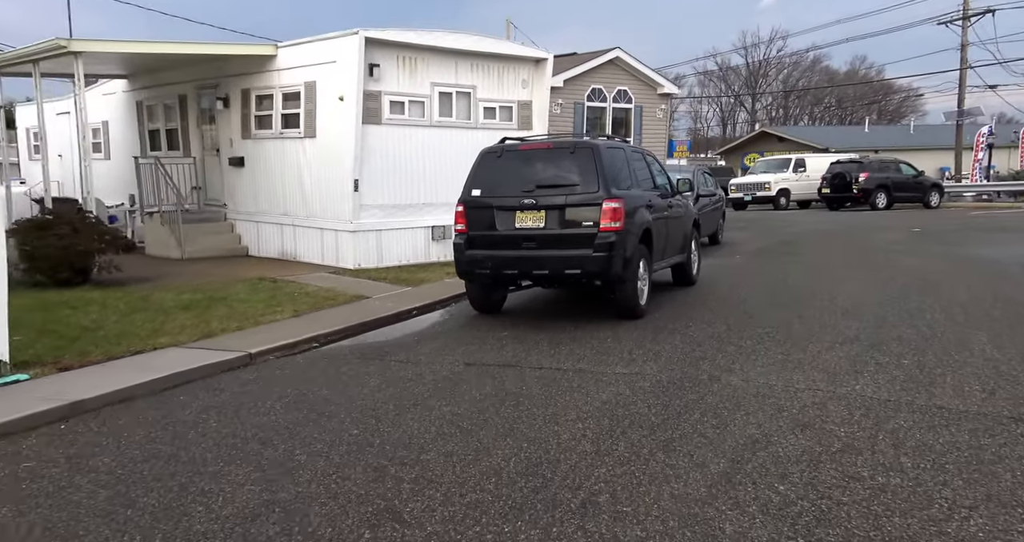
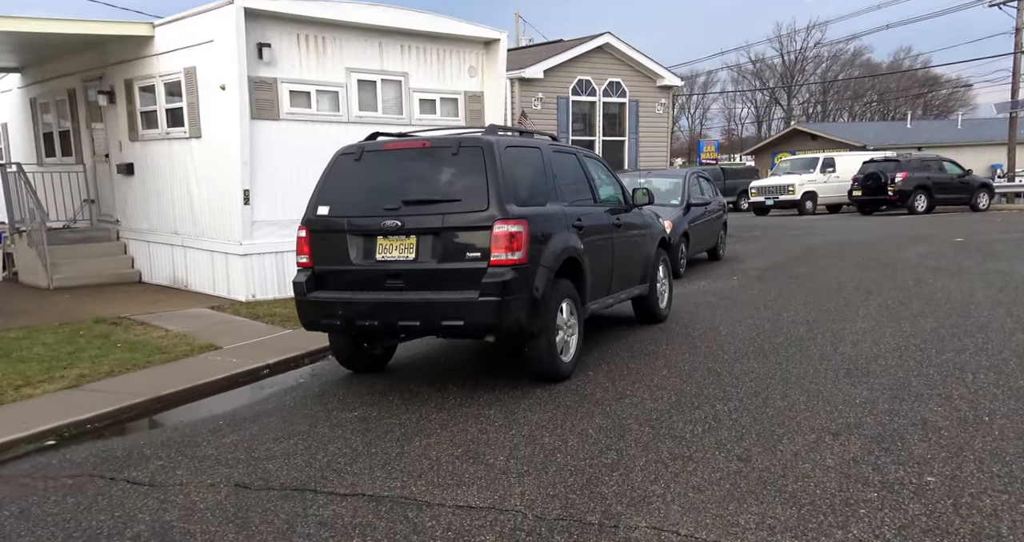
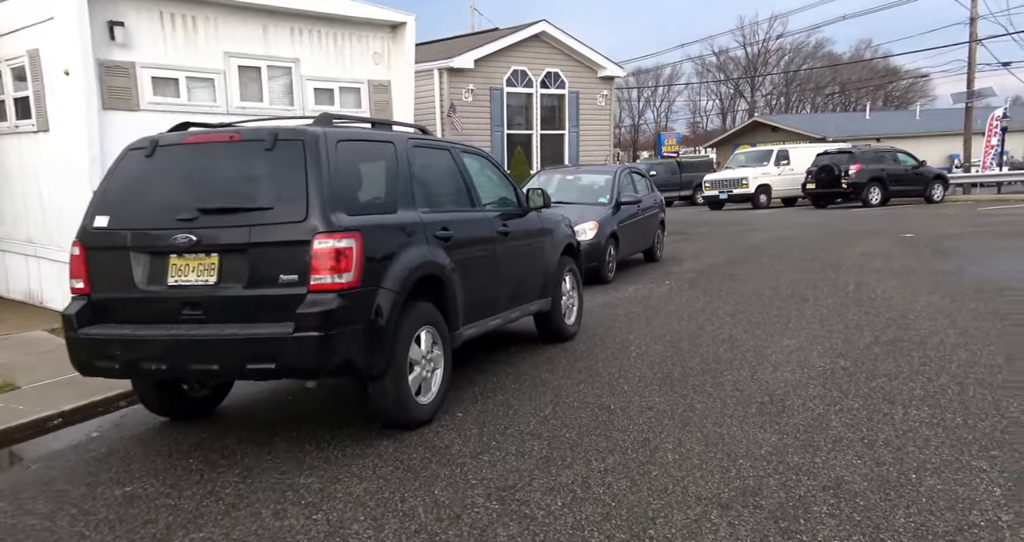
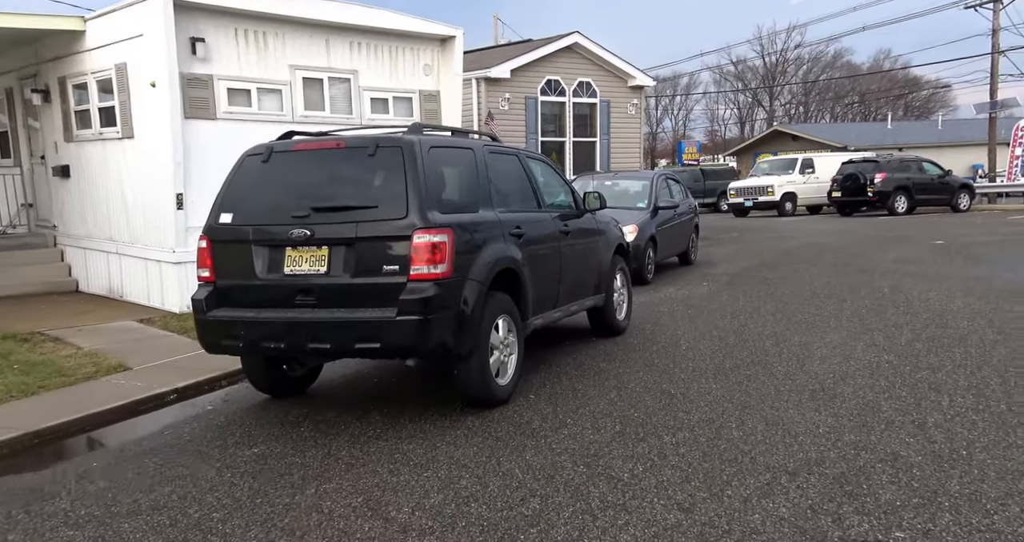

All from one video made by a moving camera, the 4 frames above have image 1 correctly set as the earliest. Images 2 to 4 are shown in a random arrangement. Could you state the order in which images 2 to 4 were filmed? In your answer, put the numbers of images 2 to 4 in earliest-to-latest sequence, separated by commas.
2, 4, 3
